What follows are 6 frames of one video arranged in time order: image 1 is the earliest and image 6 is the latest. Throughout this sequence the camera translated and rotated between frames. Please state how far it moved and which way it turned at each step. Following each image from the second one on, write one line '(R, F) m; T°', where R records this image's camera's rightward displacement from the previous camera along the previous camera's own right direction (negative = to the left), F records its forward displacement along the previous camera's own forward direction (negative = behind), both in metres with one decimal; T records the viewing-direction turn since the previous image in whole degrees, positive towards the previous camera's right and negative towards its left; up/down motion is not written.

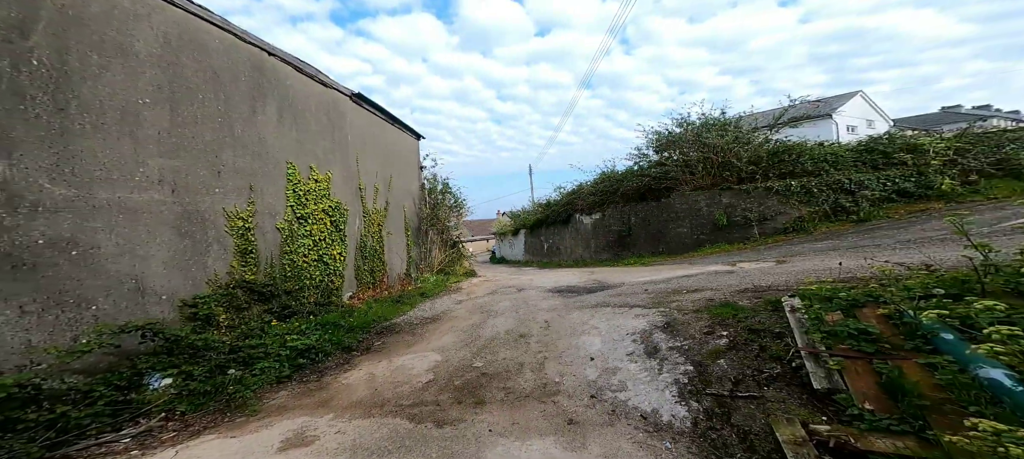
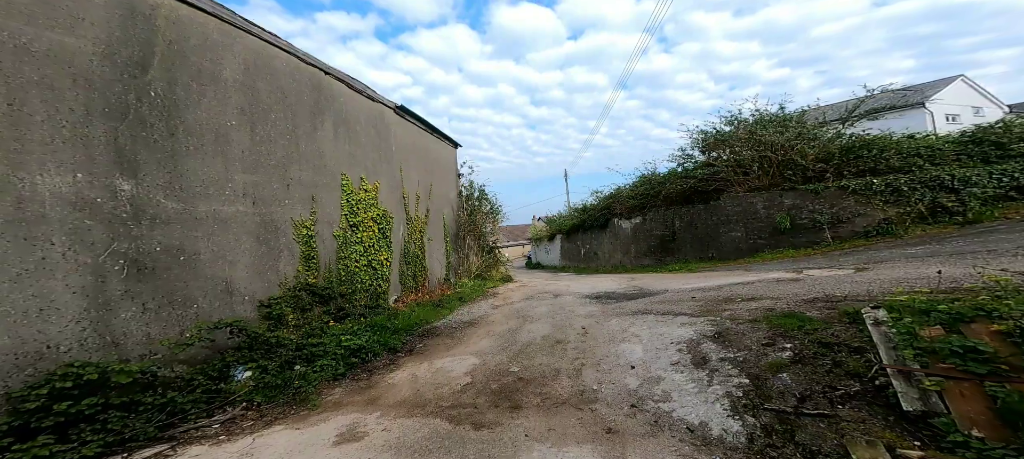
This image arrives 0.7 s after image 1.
(0.0, 0.0) m; -5°
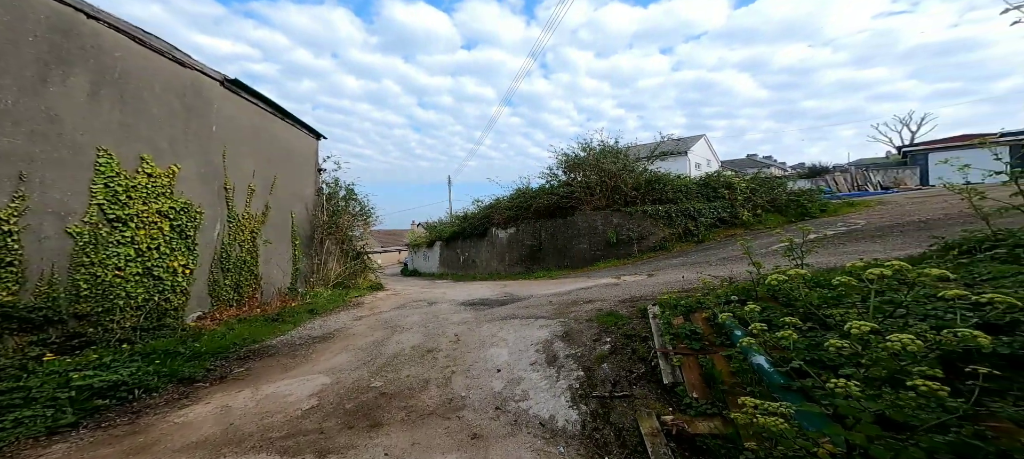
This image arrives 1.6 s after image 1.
(+0.1, 0.0) m; +17°
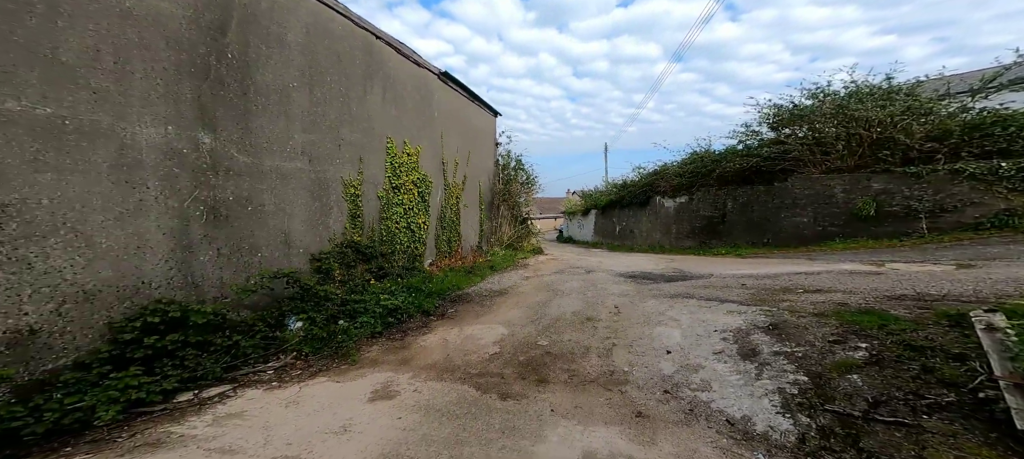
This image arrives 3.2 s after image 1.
(-0.1, +0.1) m; -22°
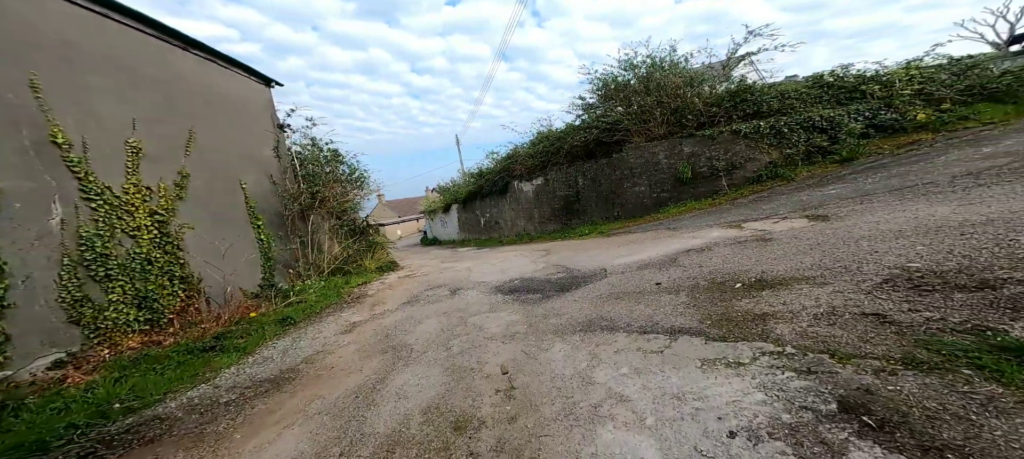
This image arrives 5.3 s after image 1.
(+0.6, +2.3) m; +20°
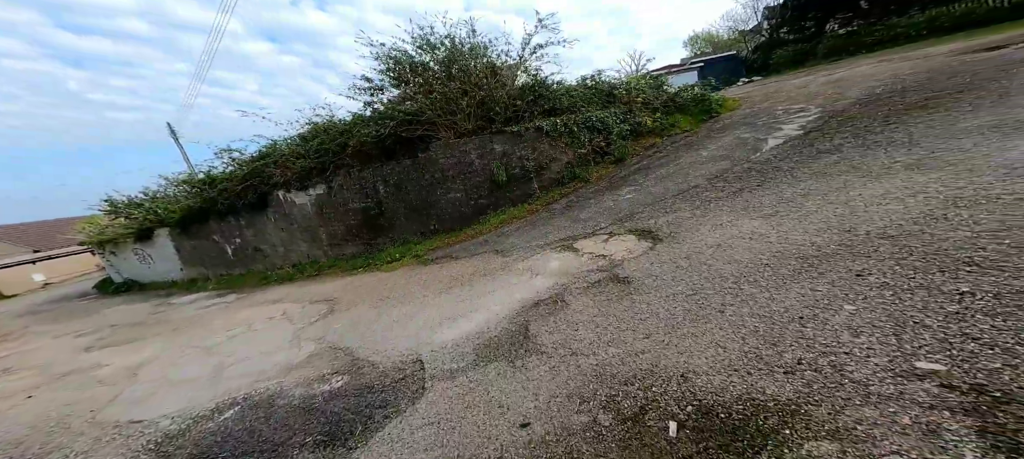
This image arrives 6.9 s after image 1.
(+0.5, +2.2) m; +28°
